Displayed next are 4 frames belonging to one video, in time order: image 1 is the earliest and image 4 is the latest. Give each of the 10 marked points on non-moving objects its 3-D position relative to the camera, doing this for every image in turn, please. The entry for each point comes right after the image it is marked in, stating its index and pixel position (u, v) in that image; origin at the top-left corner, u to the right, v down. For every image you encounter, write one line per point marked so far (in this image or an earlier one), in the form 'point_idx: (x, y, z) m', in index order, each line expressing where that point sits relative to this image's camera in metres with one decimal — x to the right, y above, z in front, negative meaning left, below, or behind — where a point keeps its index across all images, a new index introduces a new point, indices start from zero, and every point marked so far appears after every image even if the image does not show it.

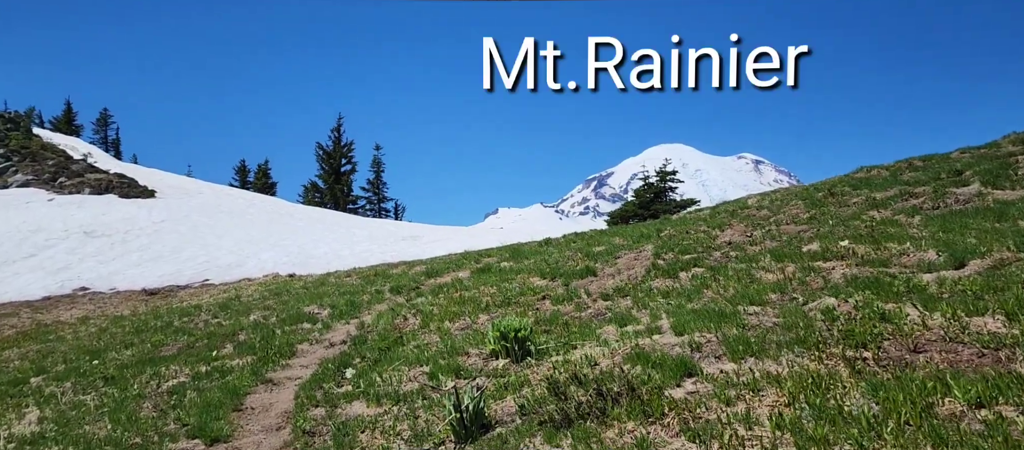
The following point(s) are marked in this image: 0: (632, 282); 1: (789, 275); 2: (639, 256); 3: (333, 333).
0: (+2.7, -1.3, +15.6) m
1: (+4.9, -0.9, +12.4) m
2: (+3.3, -0.8, +18.1) m
3: (-4.7, -2.8, +18.5) m
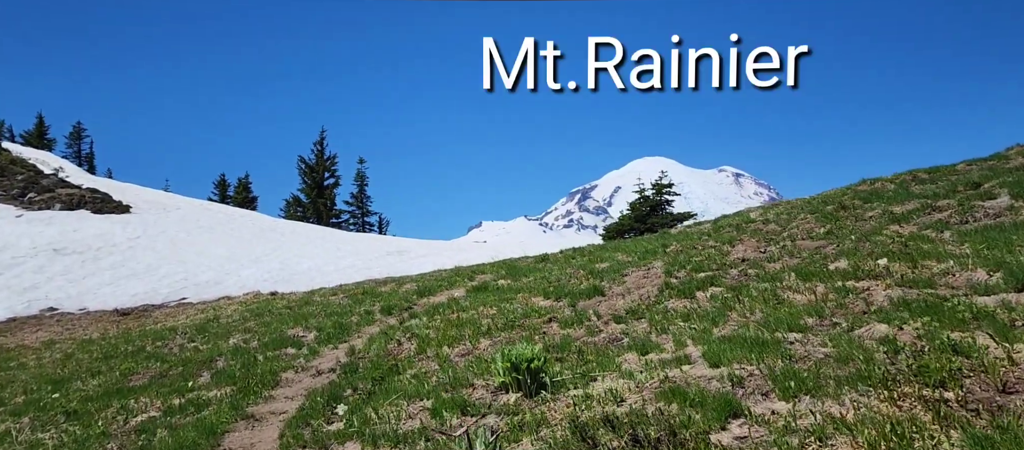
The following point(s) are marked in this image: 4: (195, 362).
0: (+2.8, -1.6, +14.6) m
1: (+5.0, -1.2, +11.4) m
2: (+3.3, -1.2, +17.1) m
3: (-4.7, -3.3, +17.2) m
4: (-9.0, -3.9, +20.0) m
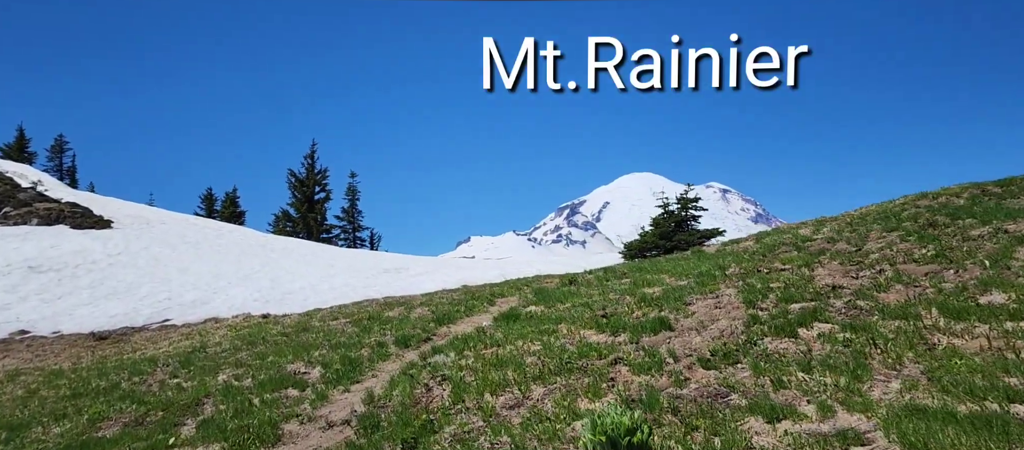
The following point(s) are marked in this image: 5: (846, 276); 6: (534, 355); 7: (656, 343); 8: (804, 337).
0: (+3.8, -2.0, +11.9) m
1: (+6.1, -1.5, +8.8) m
2: (+4.3, -1.6, +14.4) m
3: (-3.7, -3.7, +14.4) m
4: (-8.1, -4.3, +17.1) m
5: (+6.8, -1.1, +14.4) m
6: (+0.4, -2.6, +14.4) m
7: (+2.7, -2.2, +13.2) m
8: (+4.7, -1.8, +11.2) m
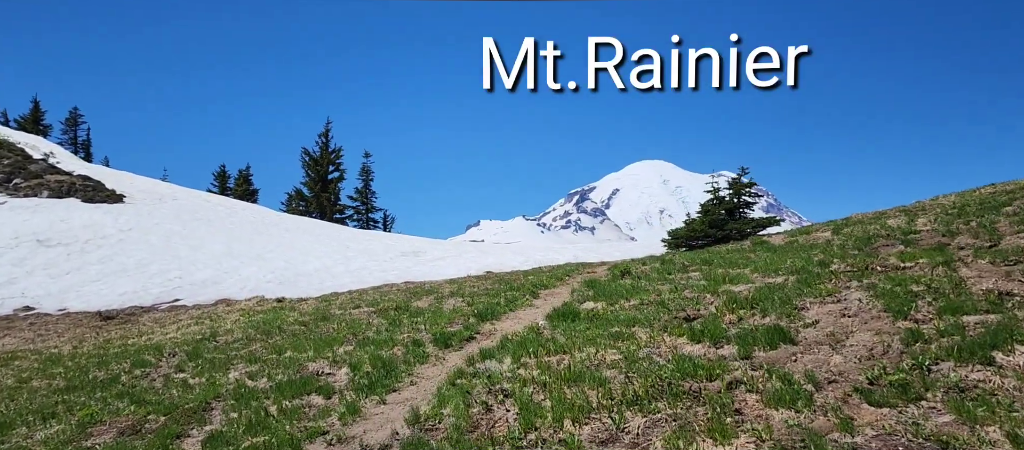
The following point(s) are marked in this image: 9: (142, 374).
0: (+5.0, -1.8, +9.1) m
1: (+7.3, -1.4, +6.0) m
2: (+5.5, -1.4, +11.6) m
3: (-2.5, -3.3, +11.7) m
4: (-6.8, -3.8, +14.5) m
5: (+8.1, -0.9, +11.5) m
6: (+1.7, -2.3, +11.7) m
7: (+4.0, -2.0, +10.4) m
8: (+5.9, -1.7, +8.4) m
9: (-9.8, -3.9, +18.8) m
